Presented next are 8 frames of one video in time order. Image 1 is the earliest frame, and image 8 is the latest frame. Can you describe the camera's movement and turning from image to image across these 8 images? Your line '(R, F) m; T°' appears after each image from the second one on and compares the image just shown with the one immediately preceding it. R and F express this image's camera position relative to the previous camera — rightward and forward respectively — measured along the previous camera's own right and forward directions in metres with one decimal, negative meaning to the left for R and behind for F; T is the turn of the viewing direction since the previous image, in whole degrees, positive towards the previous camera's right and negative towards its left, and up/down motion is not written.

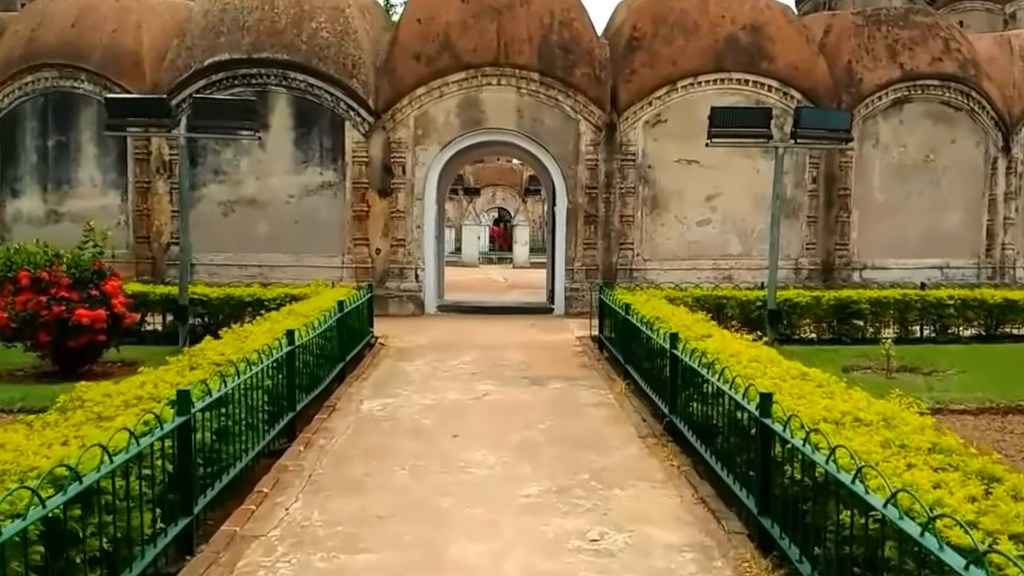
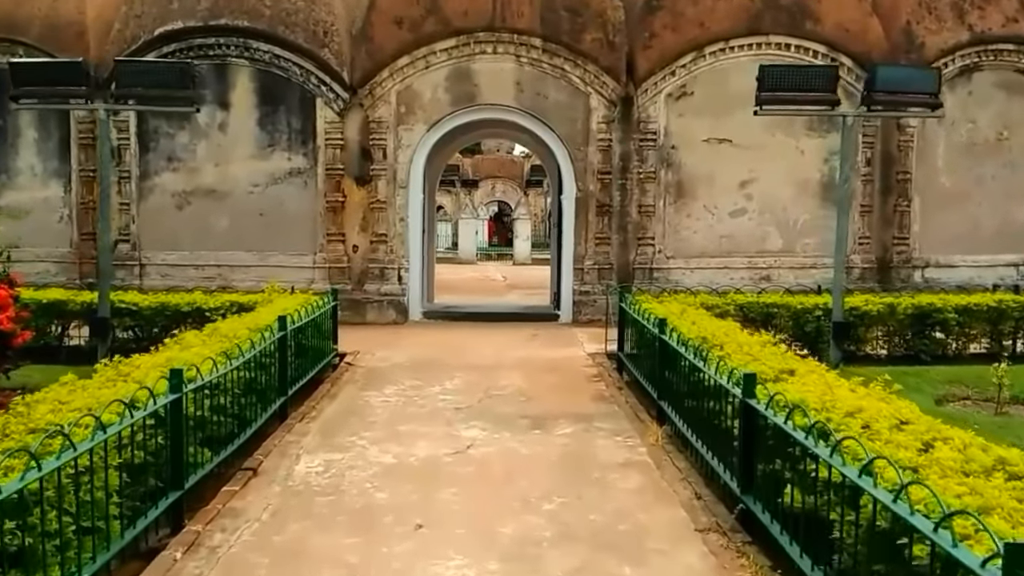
(+0.1, +2.1) m; 0°
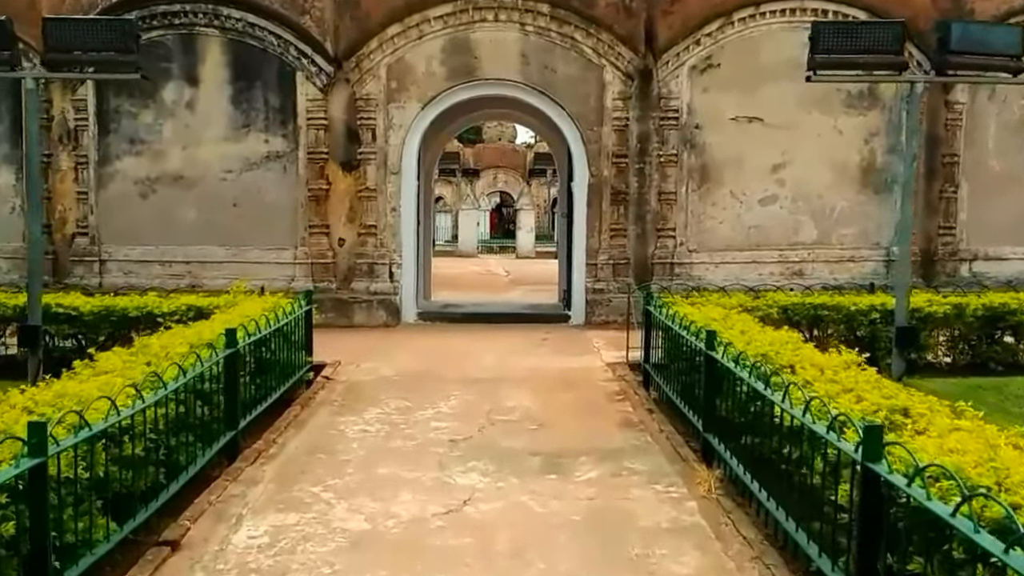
(0.0, +1.3) m; 0°
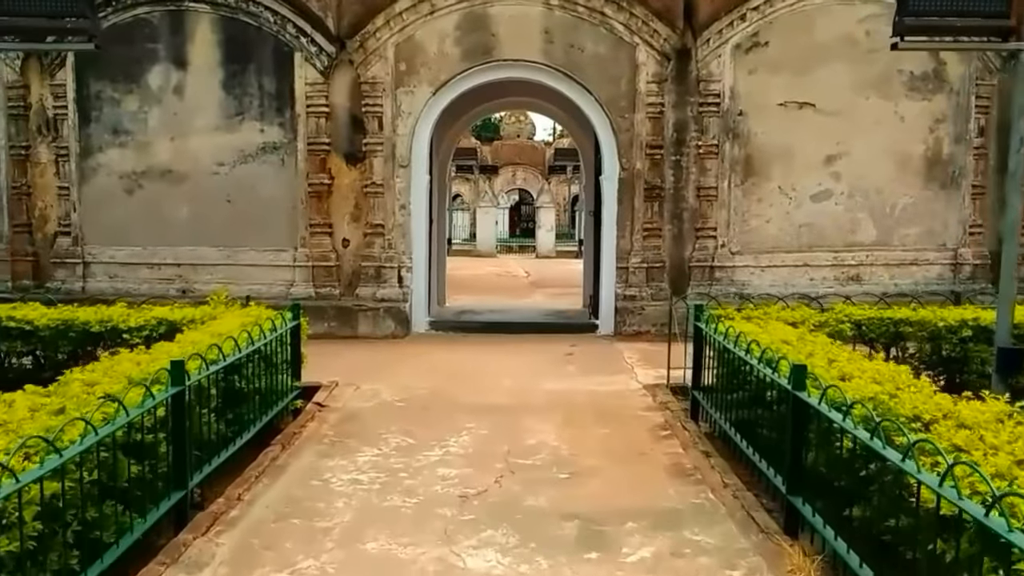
(0.0, +1.1) m; -1°
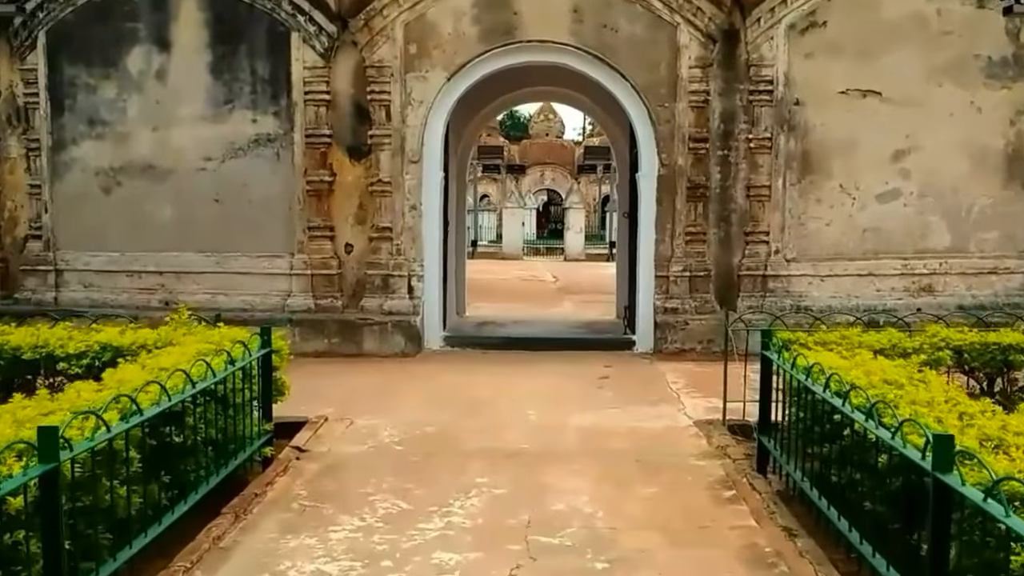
(0.0, +1.2) m; -2°
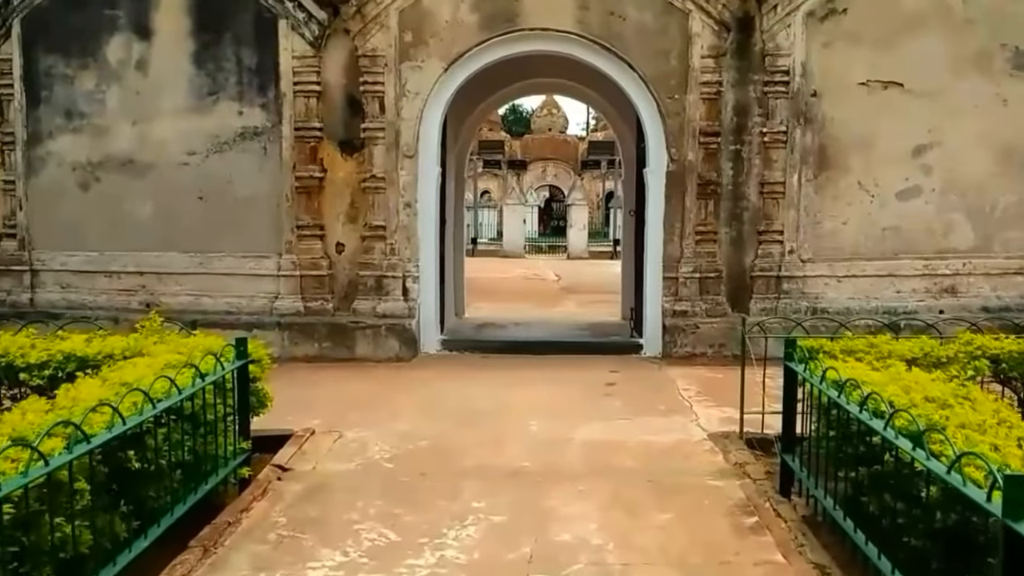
(0.0, +0.5) m; 0°
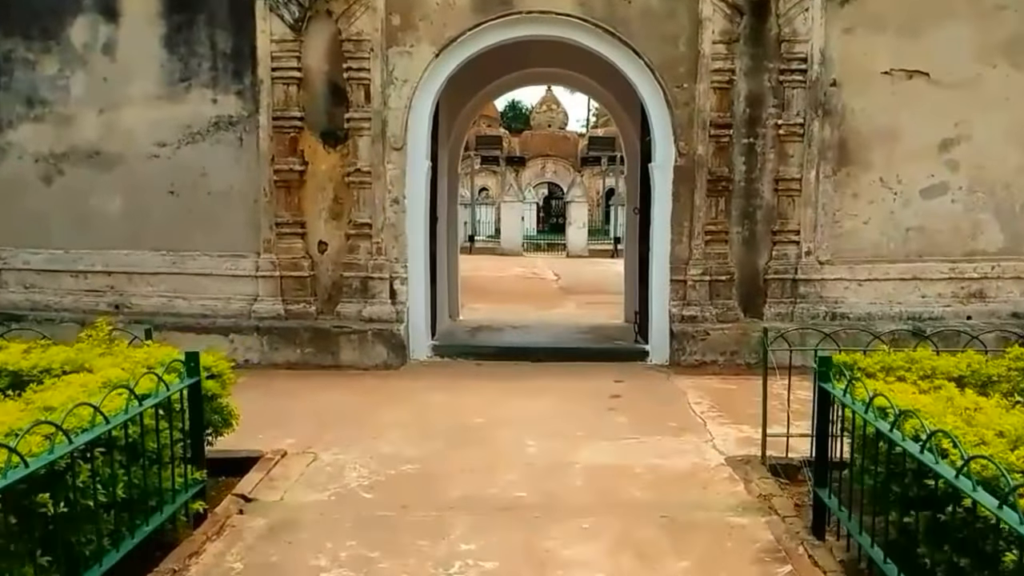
(0.0, +0.6) m; 0°
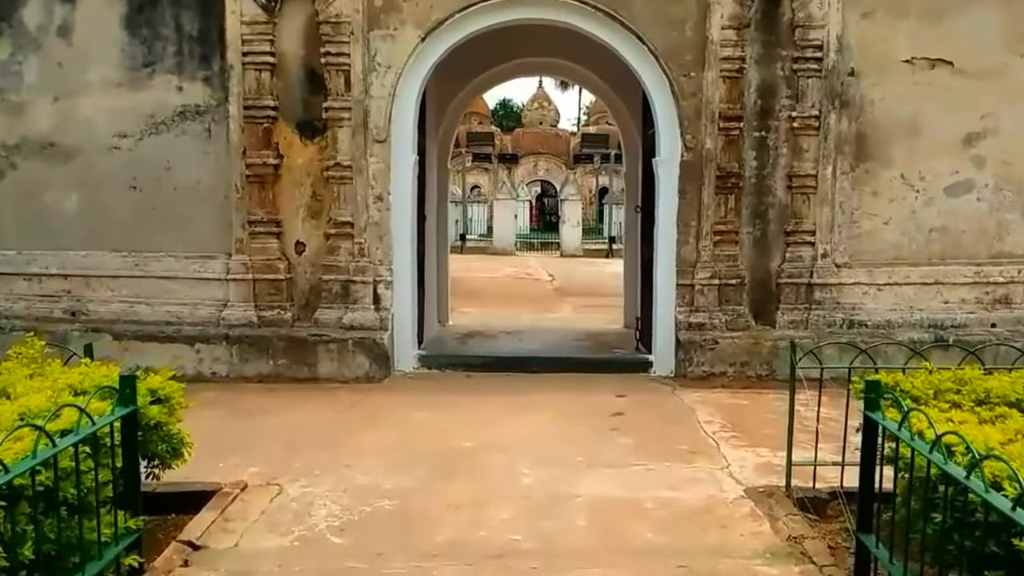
(0.0, +0.6) m; 0°
